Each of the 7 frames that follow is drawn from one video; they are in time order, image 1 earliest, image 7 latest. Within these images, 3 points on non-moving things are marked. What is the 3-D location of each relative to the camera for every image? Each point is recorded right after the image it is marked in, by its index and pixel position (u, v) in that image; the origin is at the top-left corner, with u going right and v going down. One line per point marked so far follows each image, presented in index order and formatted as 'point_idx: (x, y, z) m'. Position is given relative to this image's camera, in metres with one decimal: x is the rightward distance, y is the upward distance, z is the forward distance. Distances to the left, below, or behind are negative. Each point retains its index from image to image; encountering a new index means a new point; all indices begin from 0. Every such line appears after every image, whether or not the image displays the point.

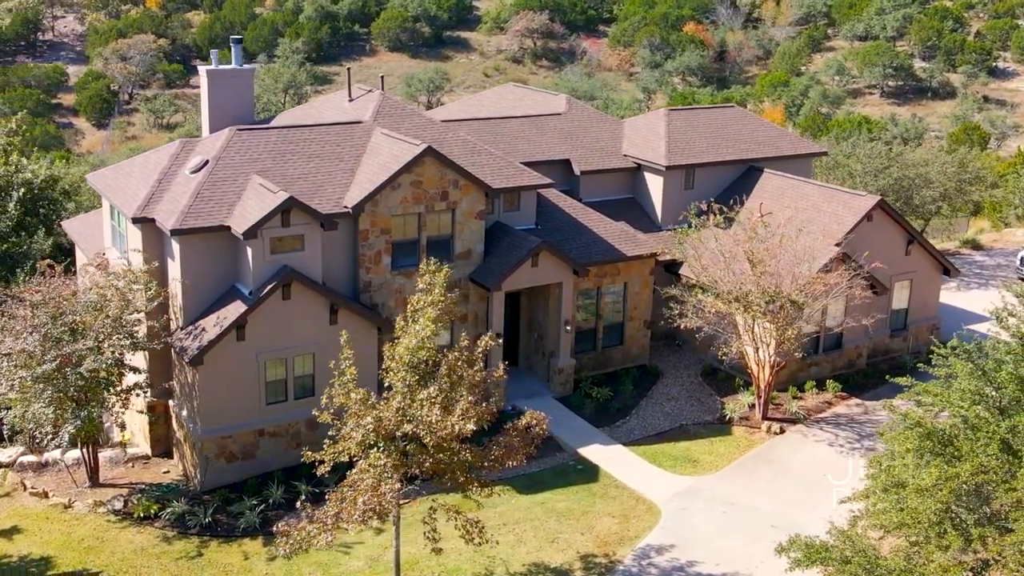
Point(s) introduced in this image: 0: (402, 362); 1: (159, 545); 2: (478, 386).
0: (-1.7, -1.2, +16.1) m
1: (-7.0, -5.1, +19.9) m
2: (-0.6, -1.7, +16.8) m
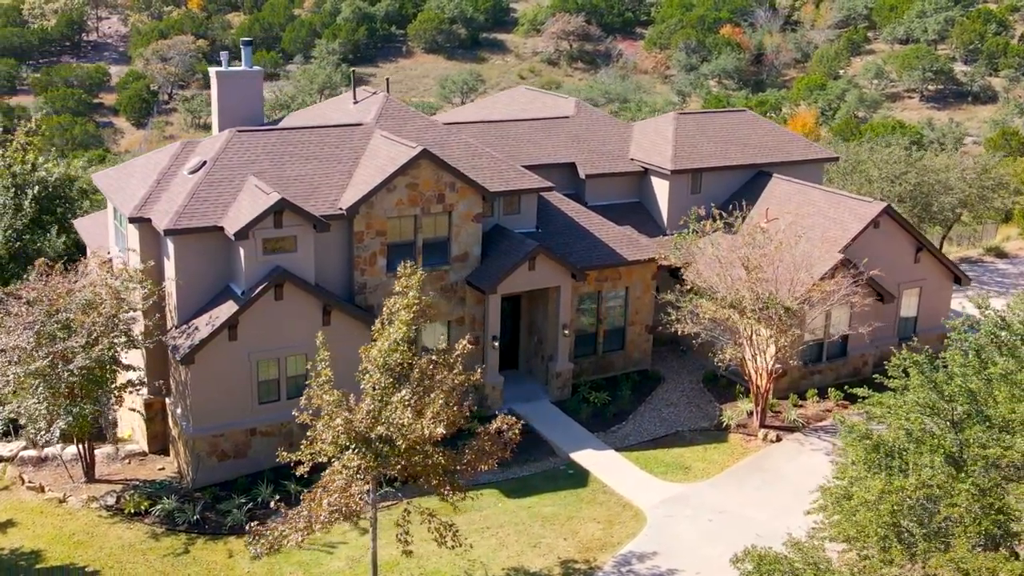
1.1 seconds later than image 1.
0: (-2.1, -1.2, +16.2) m
1: (-7.4, -5.1, +20.2) m
2: (-1.0, -1.7, +16.8) m
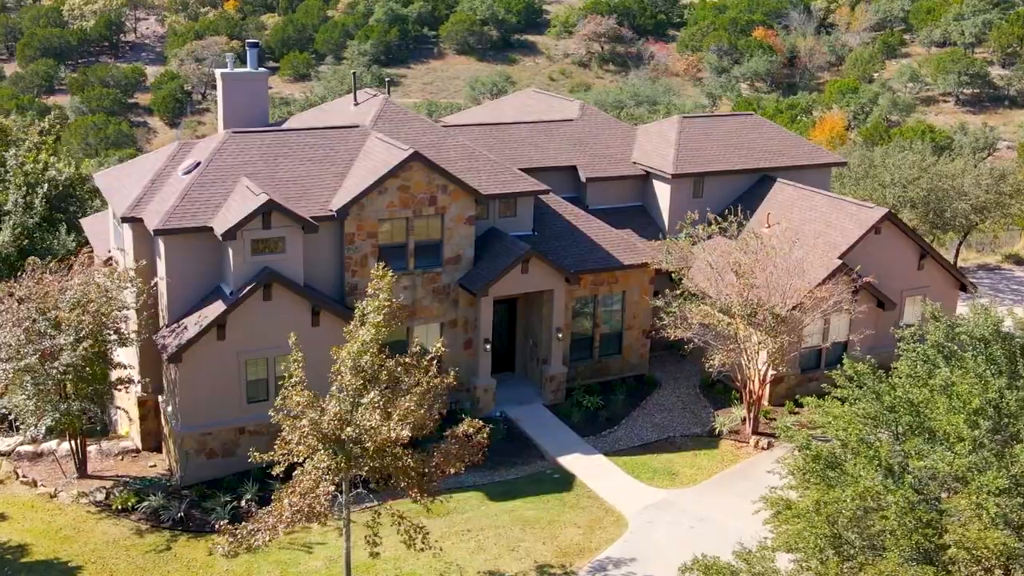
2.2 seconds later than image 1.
0: (-2.6, -1.3, +16.2) m
1: (-7.8, -5.1, +20.4) m
2: (-1.5, -1.8, +16.8) m
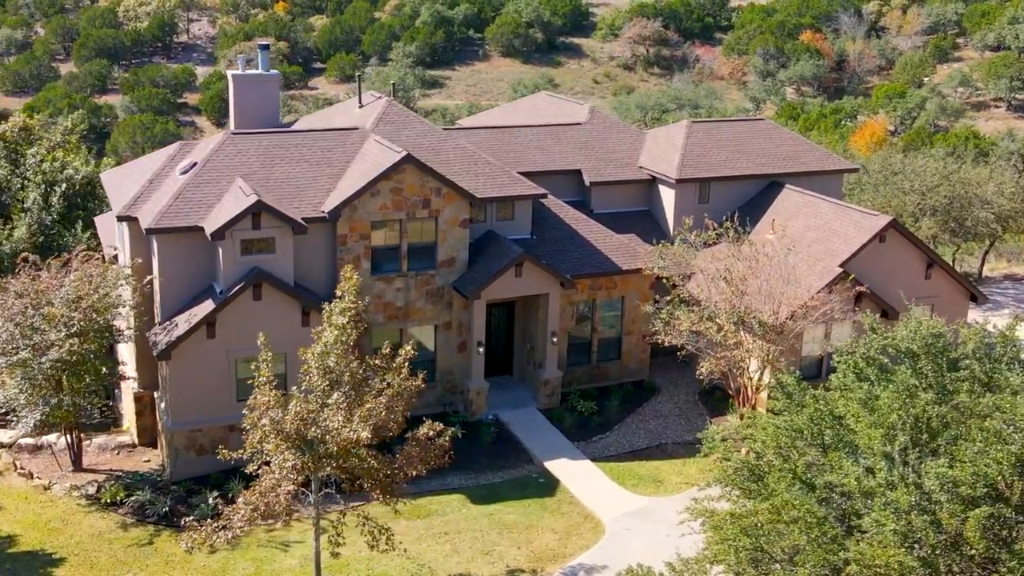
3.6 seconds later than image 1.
0: (-3.2, -1.3, +16.4) m
1: (-8.2, -5.0, +20.7) m
2: (-2.0, -1.8, +16.9) m
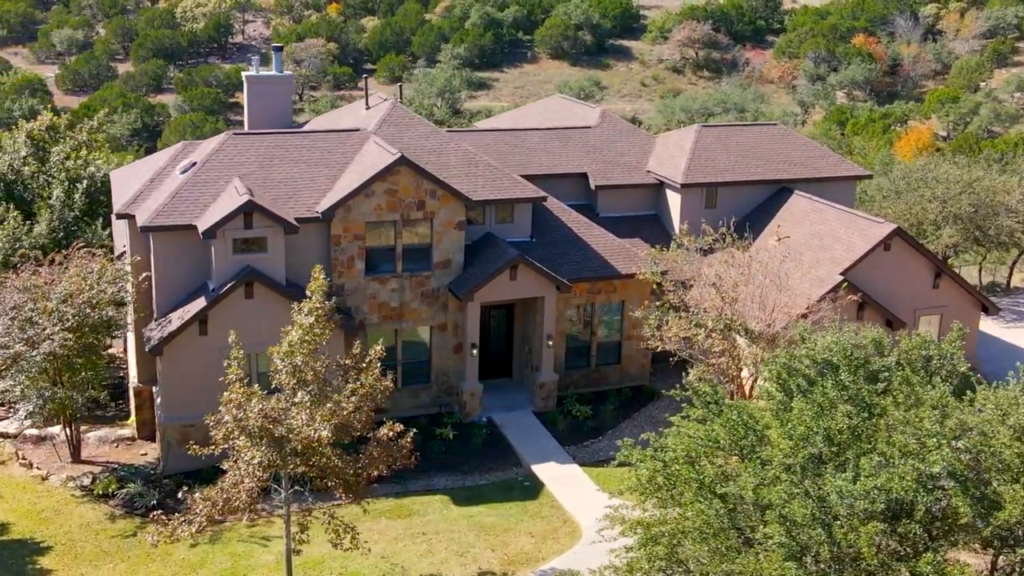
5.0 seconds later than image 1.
0: (-3.8, -1.3, +16.6) m
1: (-8.7, -5.0, +21.2) m
2: (-2.6, -1.8, +17.1) m
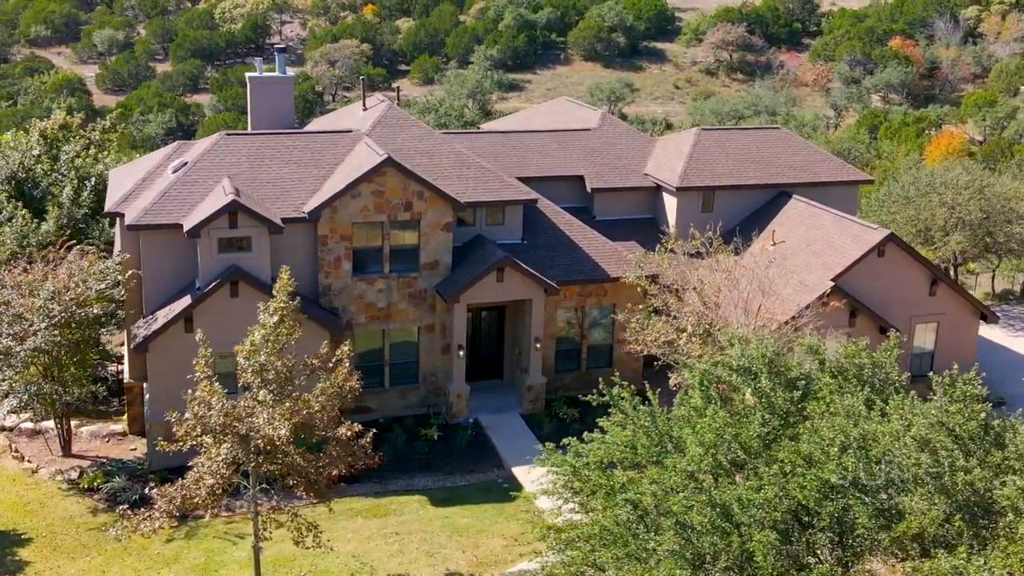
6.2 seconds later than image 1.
0: (-4.5, -1.3, +16.8) m
1: (-9.2, -4.9, +21.5) m
2: (-3.2, -1.8, +17.2) m
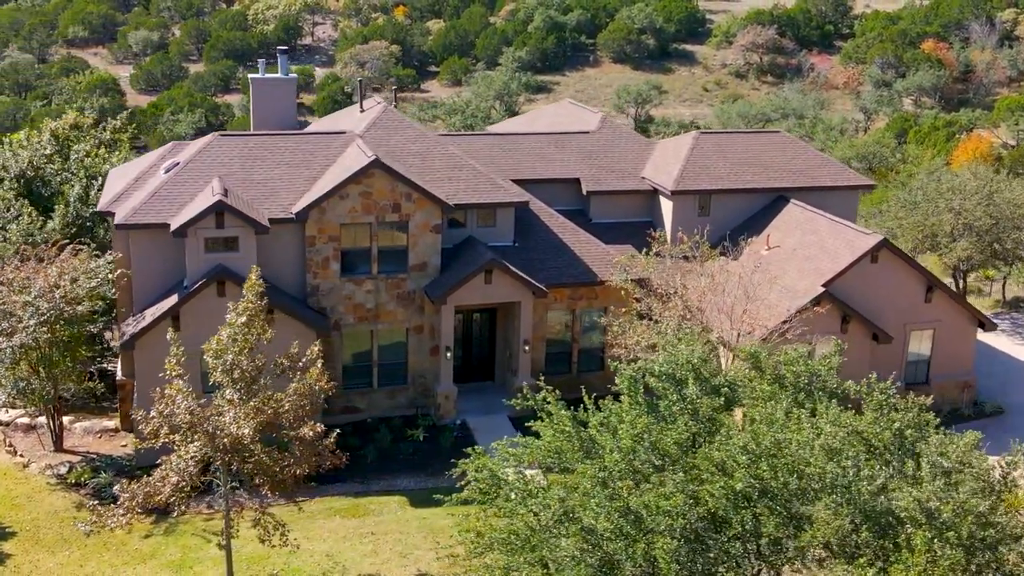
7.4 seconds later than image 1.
0: (-5.1, -1.3, +16.9) m
1: (-9.6, -4.9, +21.8) m
2: (-3.8, -1.9, +17.3) m
